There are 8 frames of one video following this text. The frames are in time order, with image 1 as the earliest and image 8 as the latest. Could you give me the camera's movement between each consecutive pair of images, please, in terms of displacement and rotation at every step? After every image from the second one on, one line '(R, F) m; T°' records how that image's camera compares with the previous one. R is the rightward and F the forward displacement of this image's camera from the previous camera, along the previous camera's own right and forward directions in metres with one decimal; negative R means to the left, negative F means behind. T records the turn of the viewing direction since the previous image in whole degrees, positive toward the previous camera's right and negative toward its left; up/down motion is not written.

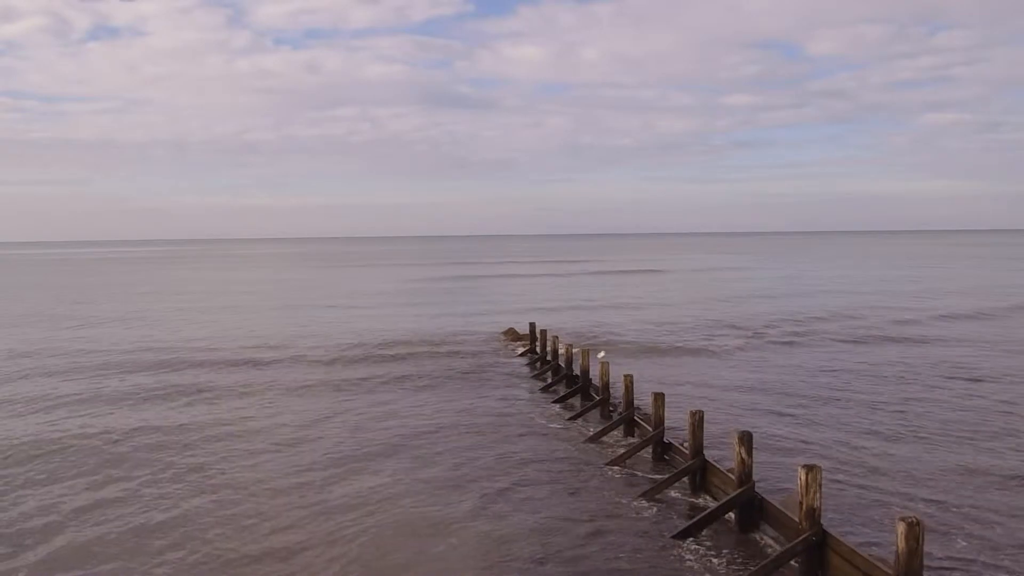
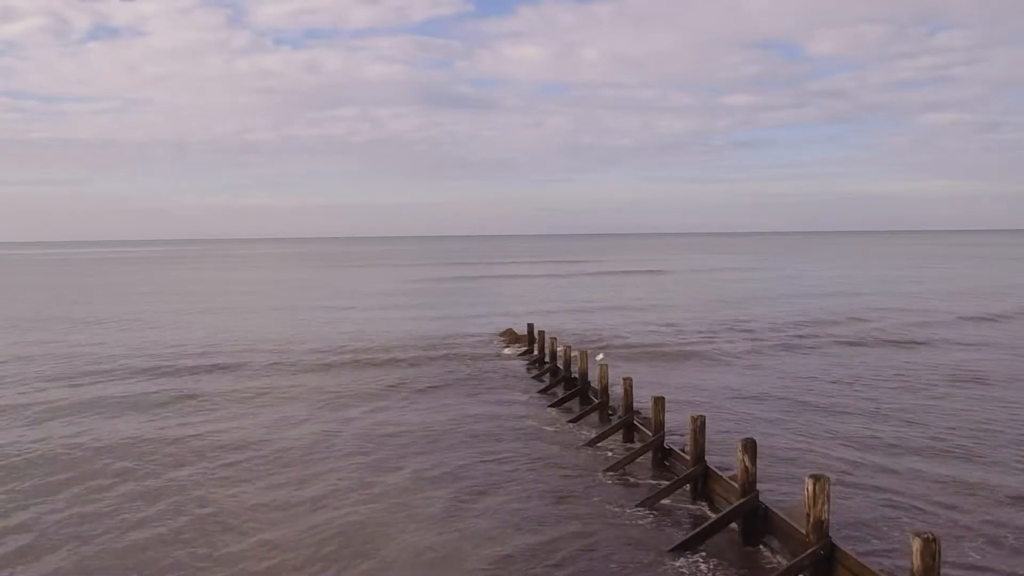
(+0.2, +1.8) m; 0°
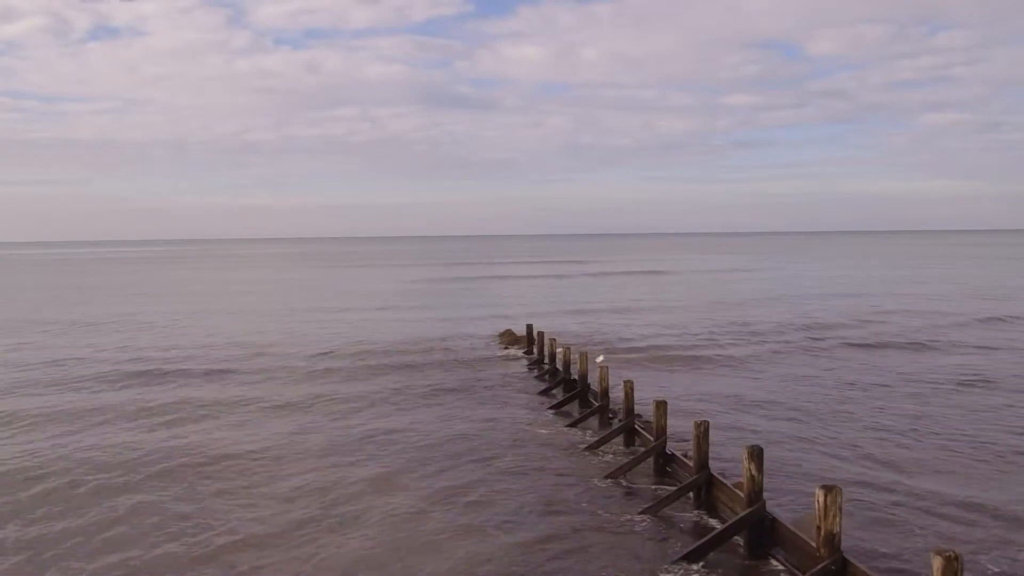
(-1.9, -4.9) m; 0°
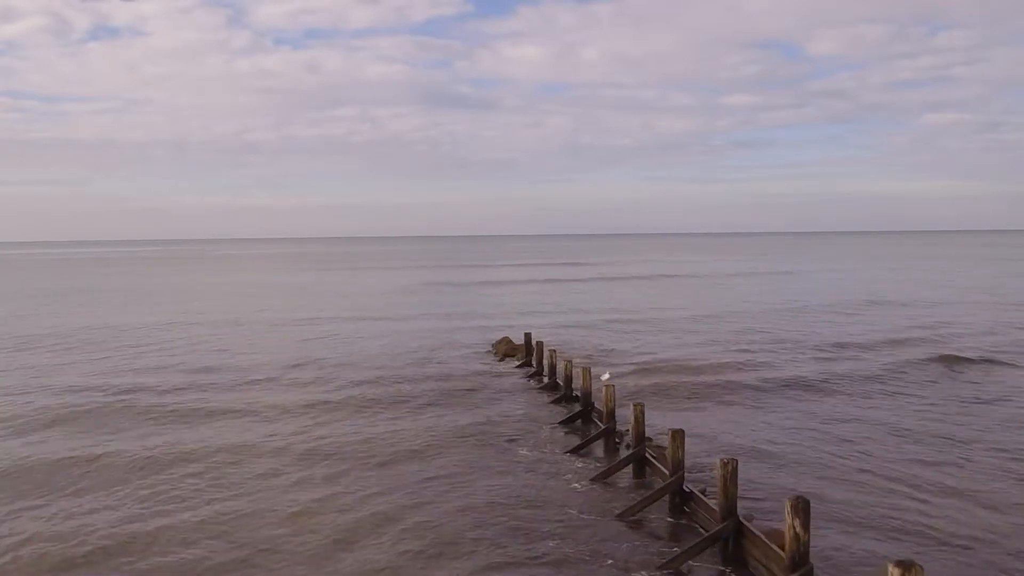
(+0.4, +1.2) m; 0°
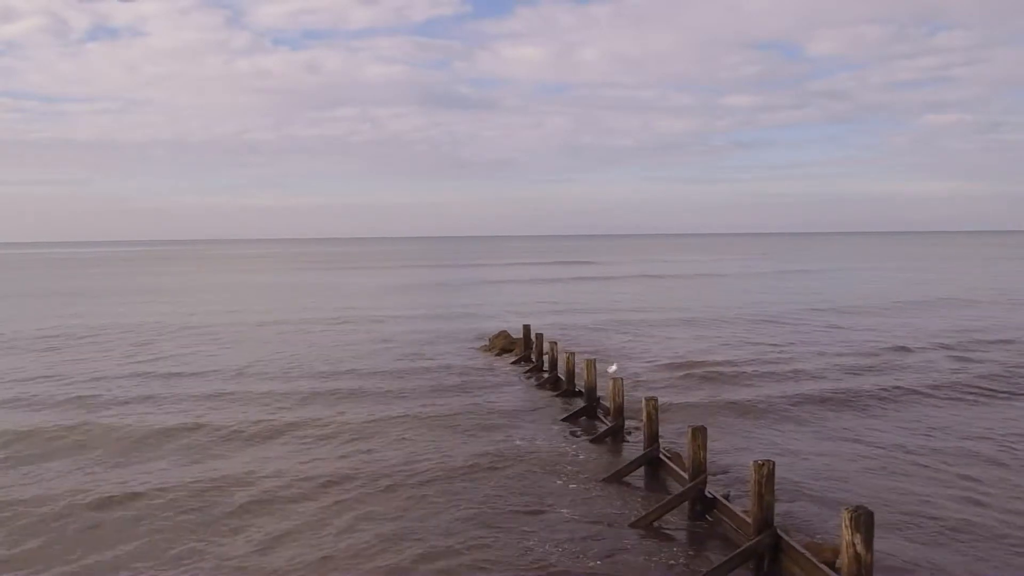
(+0.1, +3.4) m; 0°
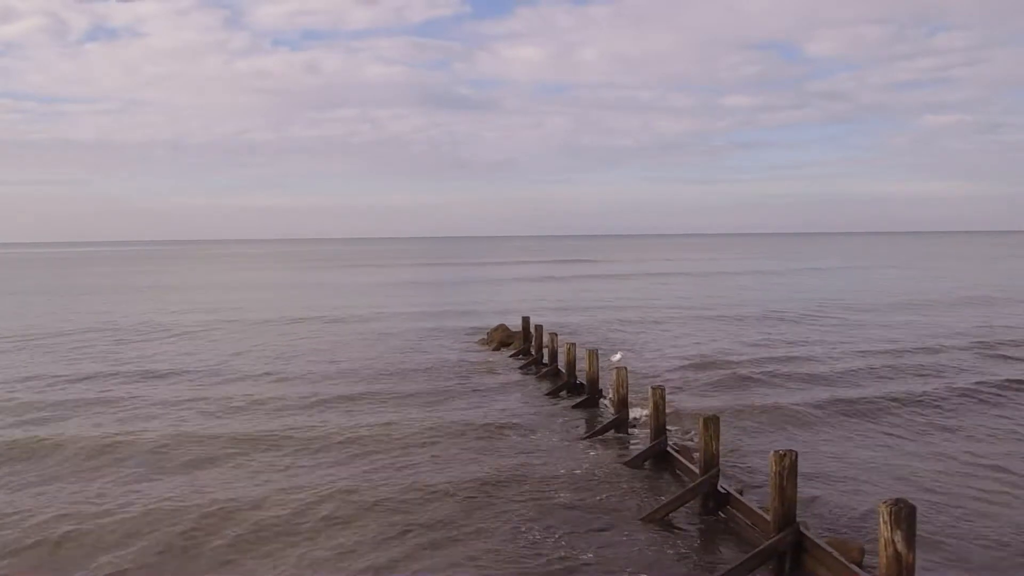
(+0.1, +1.7) m; 0°
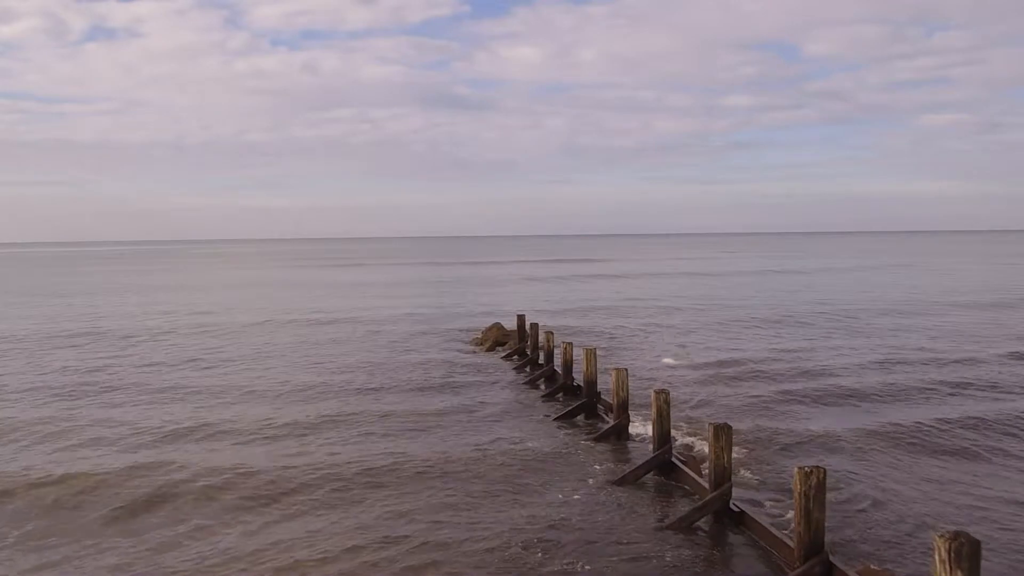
(+0.3, +2.3) m; 0°
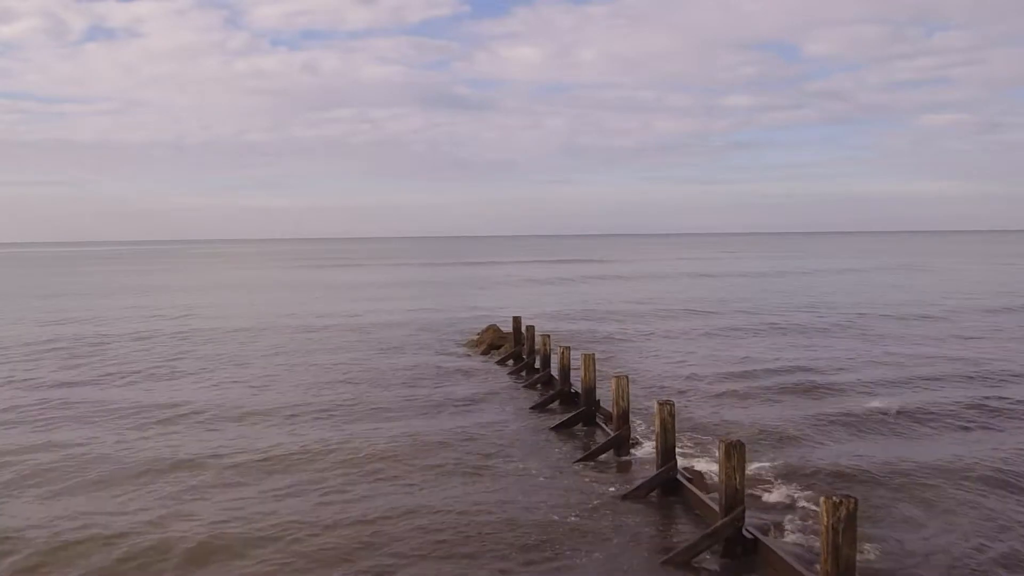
(+0.2, +1.5) m; 0°
